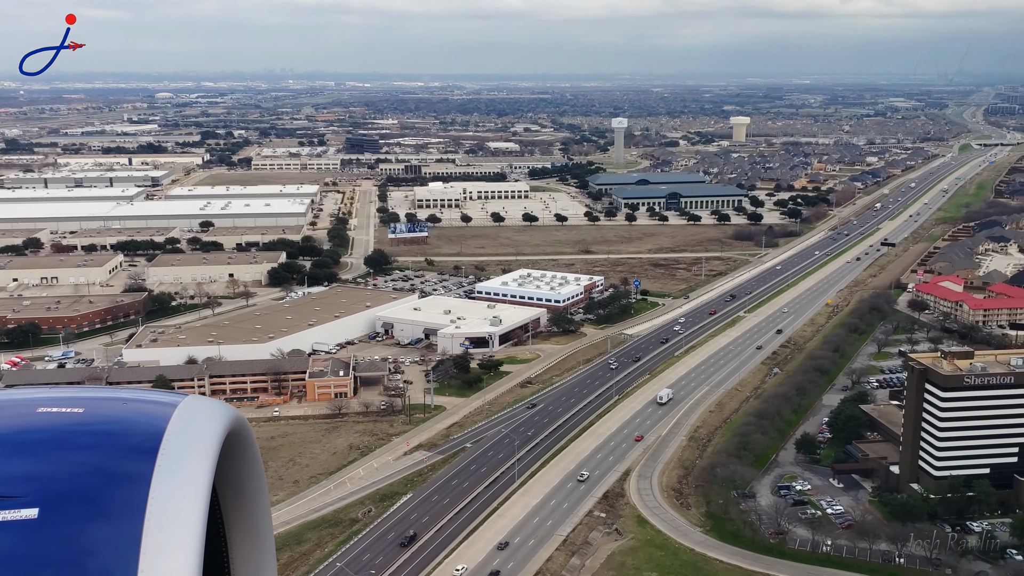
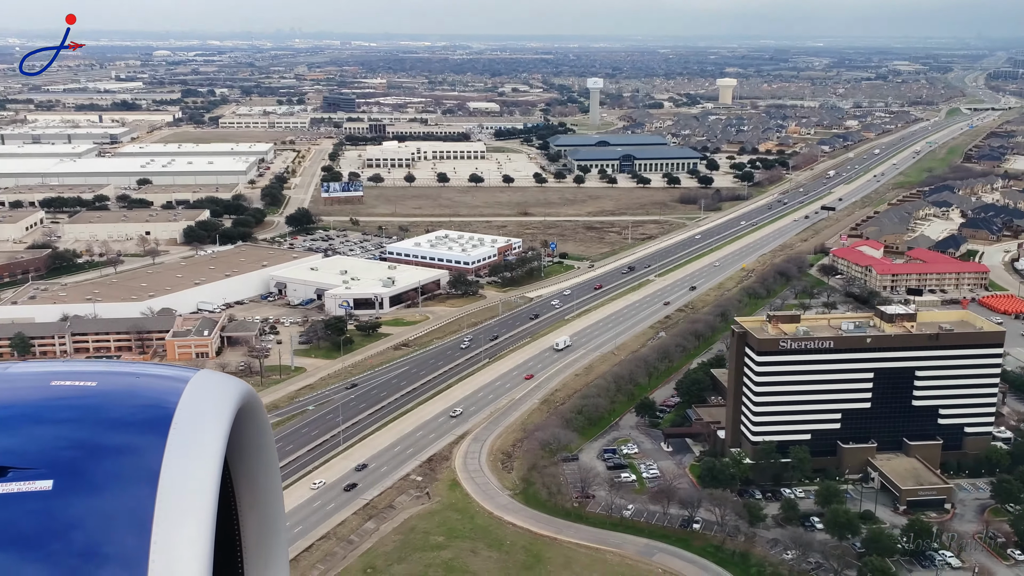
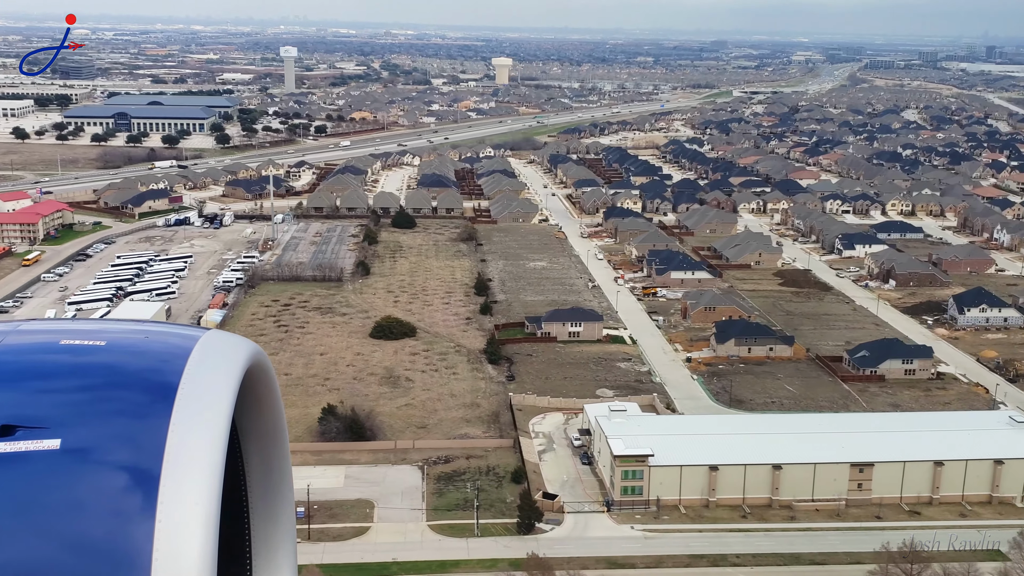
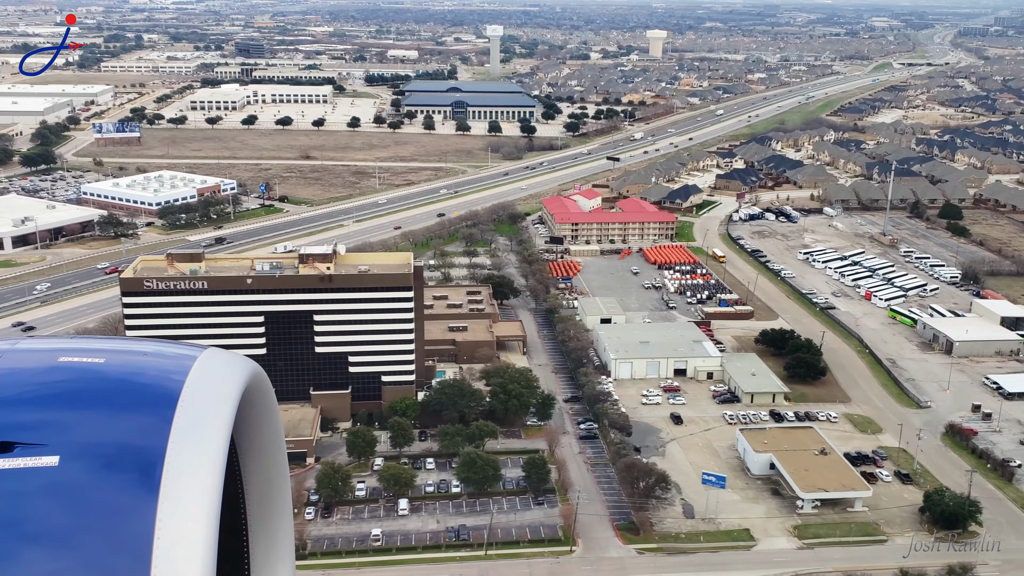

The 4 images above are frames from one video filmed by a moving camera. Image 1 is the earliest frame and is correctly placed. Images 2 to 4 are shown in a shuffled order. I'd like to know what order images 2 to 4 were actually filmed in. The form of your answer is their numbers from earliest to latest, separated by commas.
2, 4, 3
